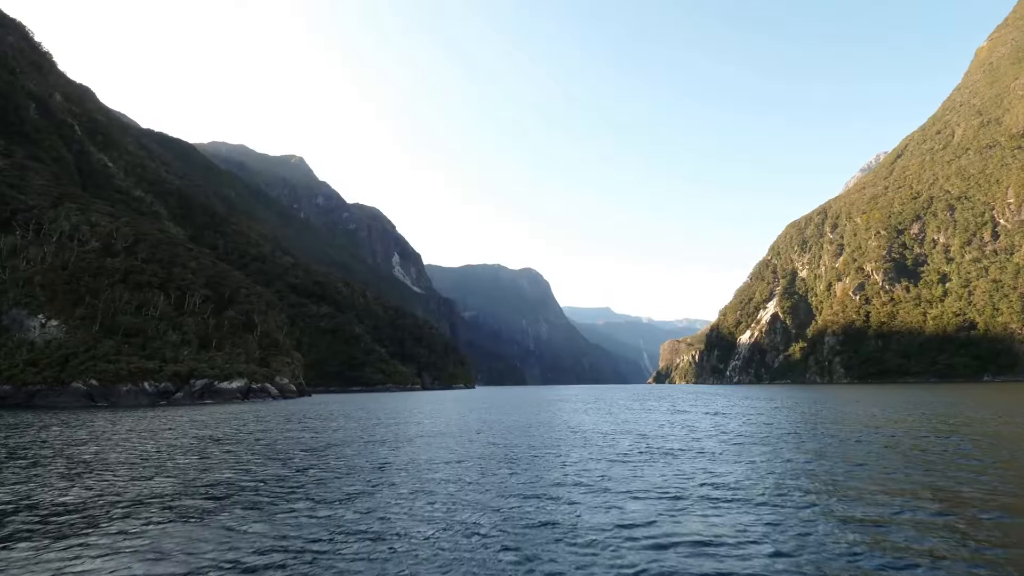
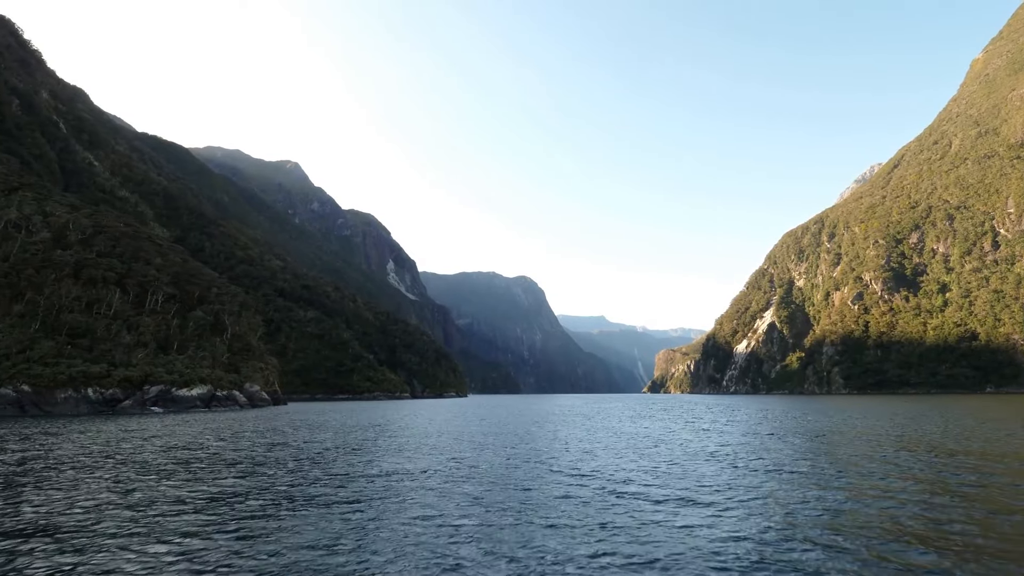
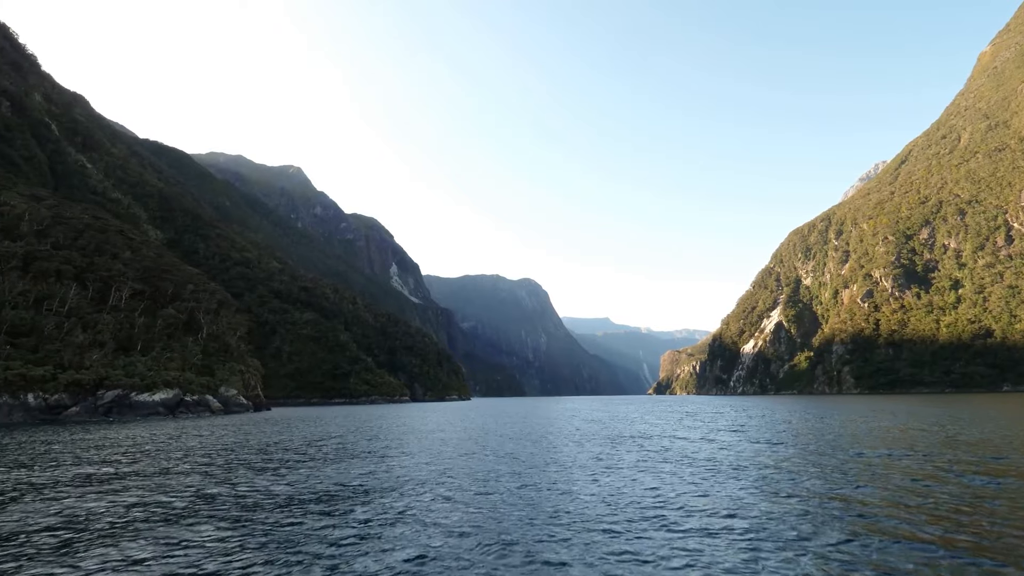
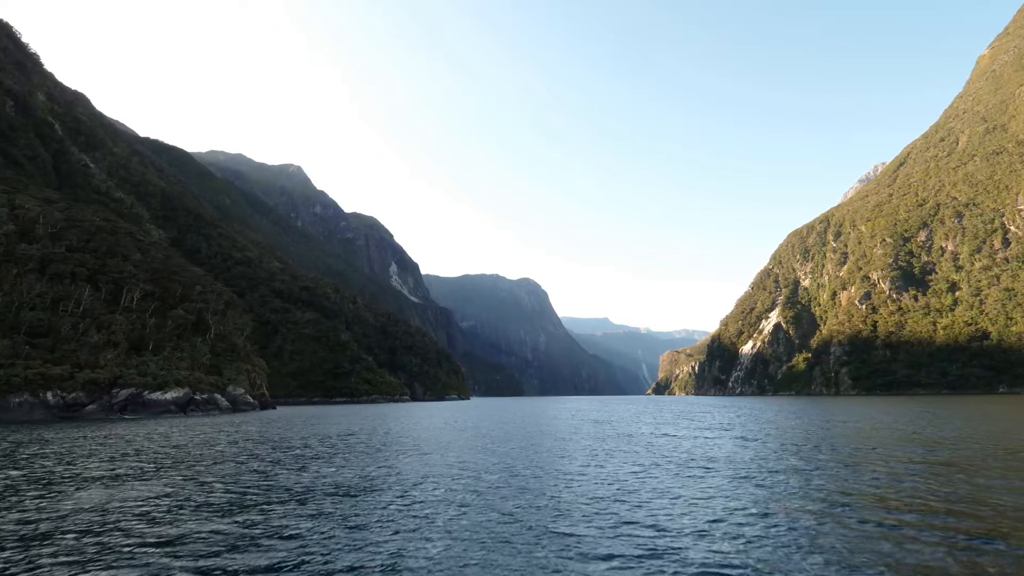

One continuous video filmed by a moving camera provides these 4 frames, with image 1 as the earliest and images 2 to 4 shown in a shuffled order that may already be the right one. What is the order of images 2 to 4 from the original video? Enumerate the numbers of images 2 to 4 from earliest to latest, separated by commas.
2, 4, 3
